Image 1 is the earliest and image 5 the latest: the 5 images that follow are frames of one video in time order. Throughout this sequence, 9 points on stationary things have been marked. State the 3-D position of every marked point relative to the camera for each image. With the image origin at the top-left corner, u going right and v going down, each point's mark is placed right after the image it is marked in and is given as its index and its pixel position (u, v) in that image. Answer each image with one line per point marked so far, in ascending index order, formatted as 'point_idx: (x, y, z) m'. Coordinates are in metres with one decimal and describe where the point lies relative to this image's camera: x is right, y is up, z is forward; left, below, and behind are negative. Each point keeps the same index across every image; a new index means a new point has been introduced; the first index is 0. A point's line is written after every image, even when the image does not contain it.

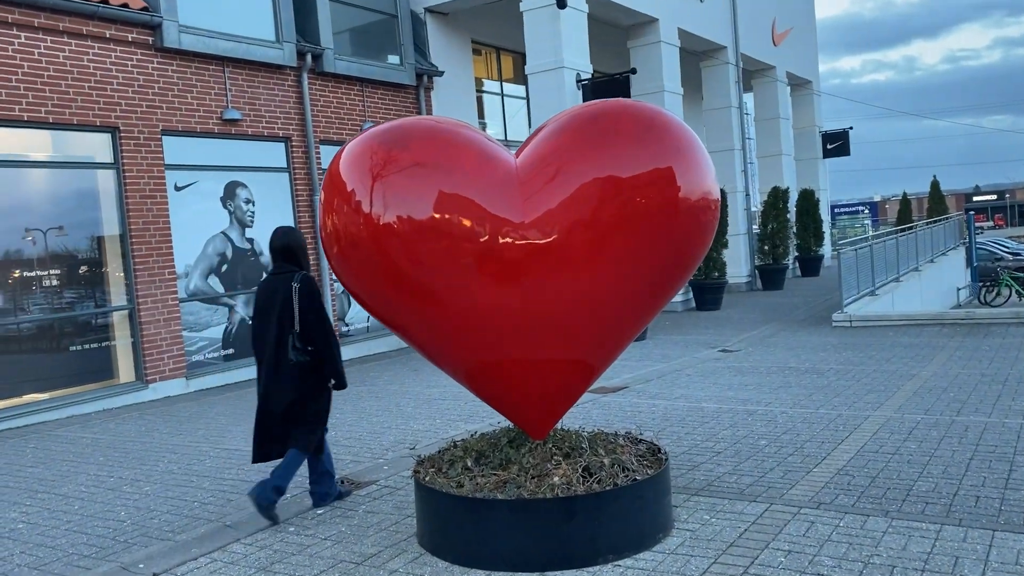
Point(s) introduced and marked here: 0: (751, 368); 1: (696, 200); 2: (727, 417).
0: (+2.7, -0.9, +9.9) m
1: (+0.9, +0.4, +4.4) m
2: (+1.7, -1.0, +7.0) m
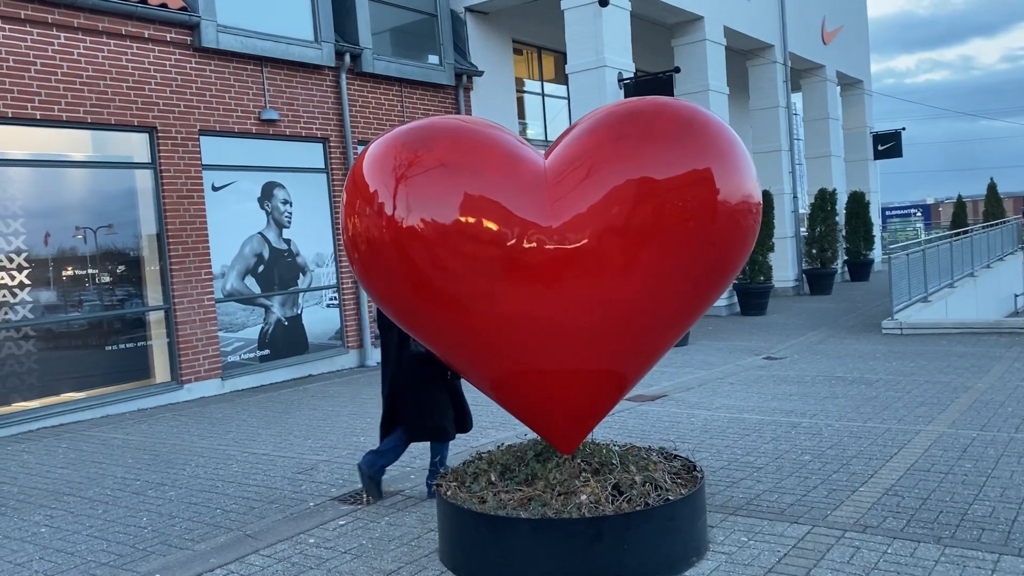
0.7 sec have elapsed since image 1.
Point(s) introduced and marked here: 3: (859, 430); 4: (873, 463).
0: (+3.1, -1.0, +9.5) m
1: (+1.1, +0.4, +4.1) m
2: (+2.0, -1.1, +6.7) m
3: (+2.6, -1.1, +6.6) m
4: (+2.3, -1.1, +5.5) m
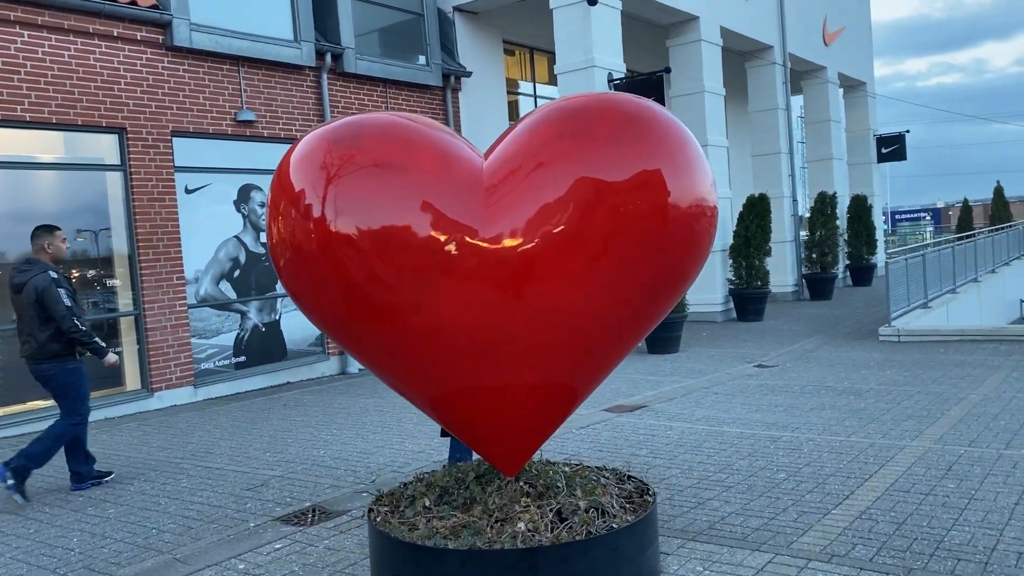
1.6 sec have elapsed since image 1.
0: (+2.9, -1.0, +9.2) m
1: (+0.8, +0.4, +3.8) m
2: (+1.7, -1.1, +6.4) m
3: (+2.4, -1.1, +6.3) m
4: (+2.0, -1.2, +5.2) m
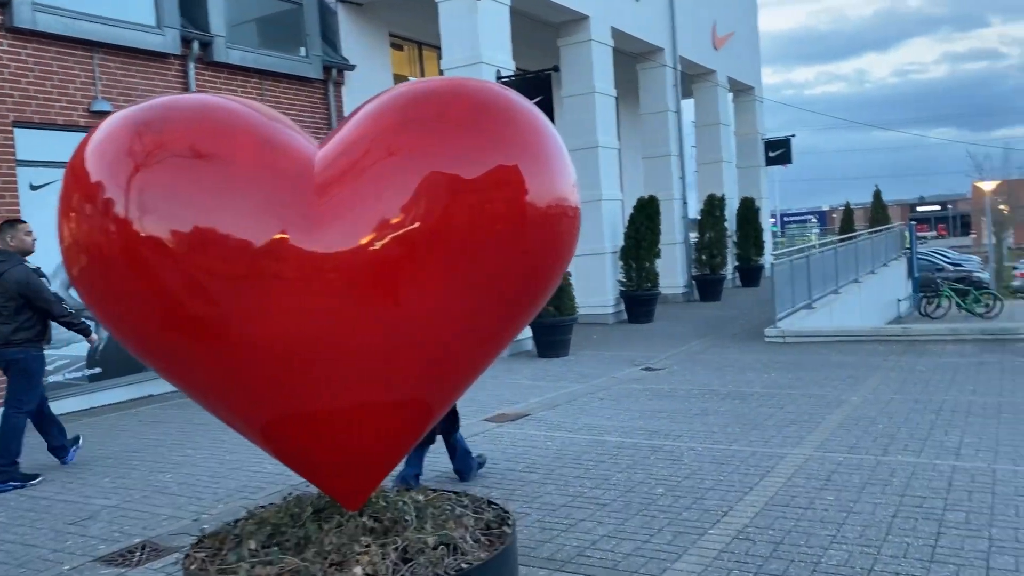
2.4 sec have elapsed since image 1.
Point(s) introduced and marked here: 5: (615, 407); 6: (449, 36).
0: (+1.6, -1.1, +9.1) m
1: (+0.2, +0.3, +3.5) m
2: (+0.8, -1.2, +6.1) m
3: (+1.5, -1.2, +6.1) m
4: (+1.2, -1.2, +5.0) m
5: (+1.0, -1.1, +8.1) m
6: (-0.9, +3.5, +12.3) m
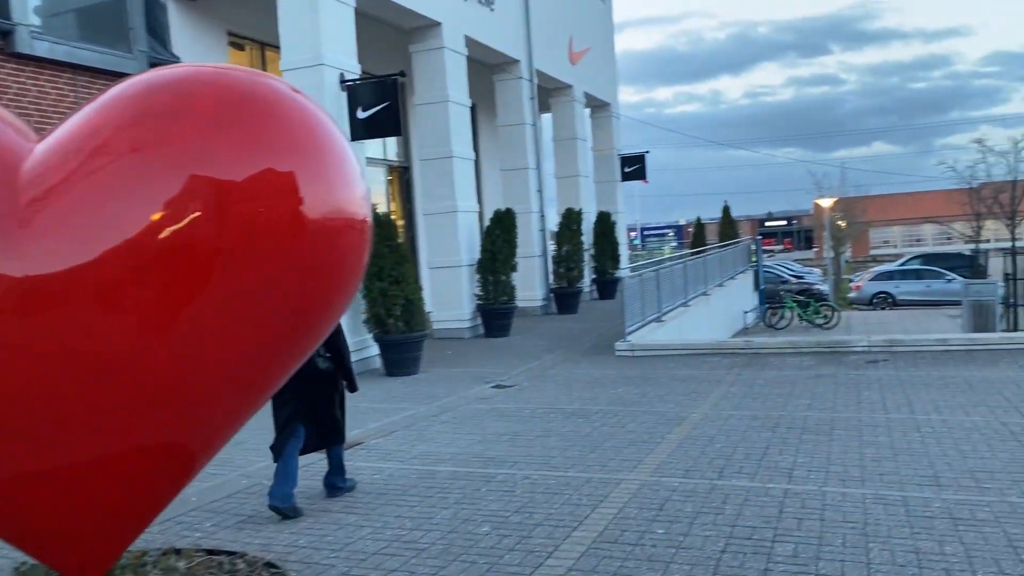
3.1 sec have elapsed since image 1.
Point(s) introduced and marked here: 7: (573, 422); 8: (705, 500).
0: (0.0, -1.2, +8.7) m
1: (-0.6, +0.2, +3.0) m
2: (-0.4, -1.3, +5.7) m
3: (+0.3, -1.3, +5.7) m
4: (+0.2, -1.3, +4.6) m
5: (-0.5, -1.3, +7.7) m
6: (-3.0, +3.3, +11.6) m
7: (+0.6, -1.2, +8.0) m
8: (+1.1, -1.3, +5.2) m
